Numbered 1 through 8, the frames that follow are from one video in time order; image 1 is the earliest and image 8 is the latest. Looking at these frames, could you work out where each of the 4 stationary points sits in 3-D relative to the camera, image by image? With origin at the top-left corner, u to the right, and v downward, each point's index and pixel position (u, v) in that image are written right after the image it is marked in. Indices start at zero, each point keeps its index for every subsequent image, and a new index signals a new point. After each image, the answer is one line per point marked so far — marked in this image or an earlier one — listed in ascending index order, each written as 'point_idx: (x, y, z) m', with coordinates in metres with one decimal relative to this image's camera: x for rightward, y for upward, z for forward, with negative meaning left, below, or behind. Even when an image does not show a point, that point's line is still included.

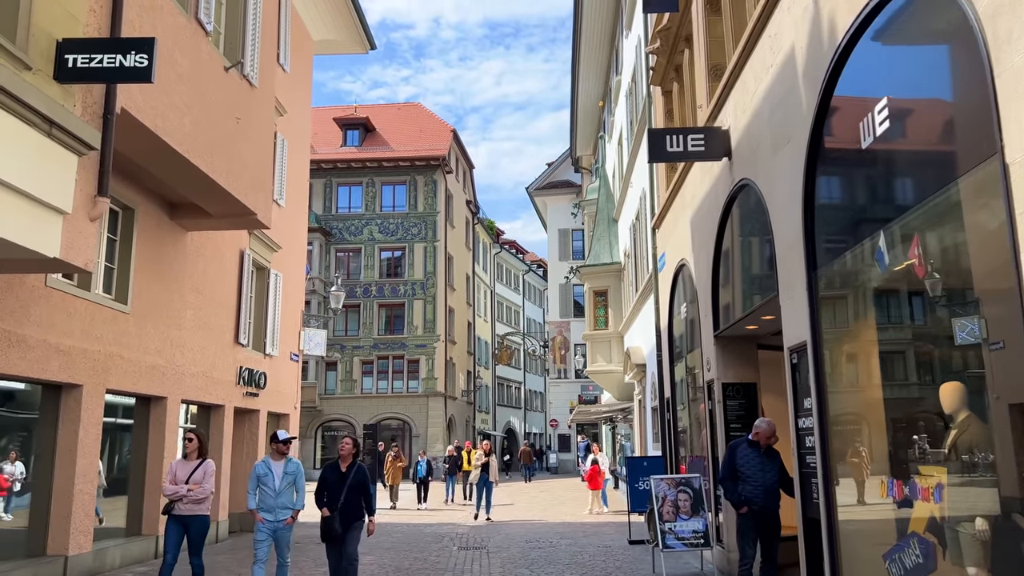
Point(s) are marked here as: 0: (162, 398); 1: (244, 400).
0: (-5.6, -1.8, +12.7) m
1: (-5.5, -2.3, +16.2) m
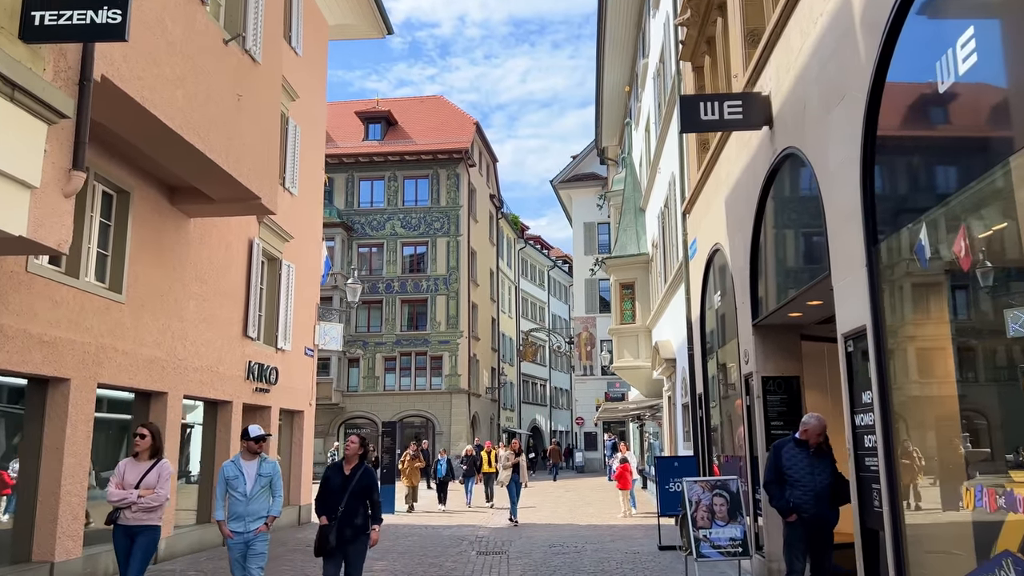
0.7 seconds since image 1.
0: (-5.3, -1.6, +12.0) m
1: (-5.0, -2.1, +15.5) m
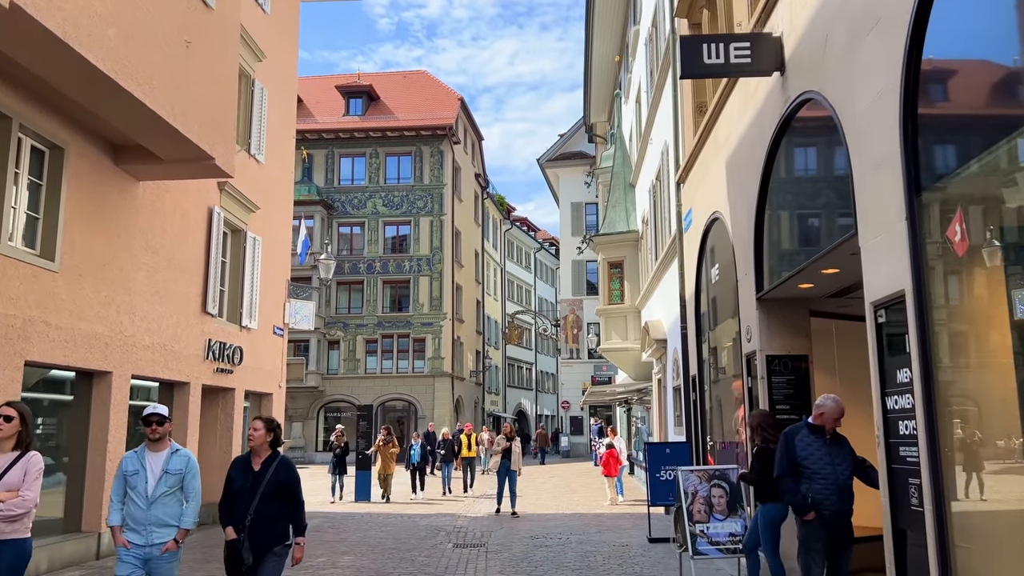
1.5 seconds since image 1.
0: (-5.6, -1.2, +10.9) m
1: (-5.4, -1.6, +14.4) m
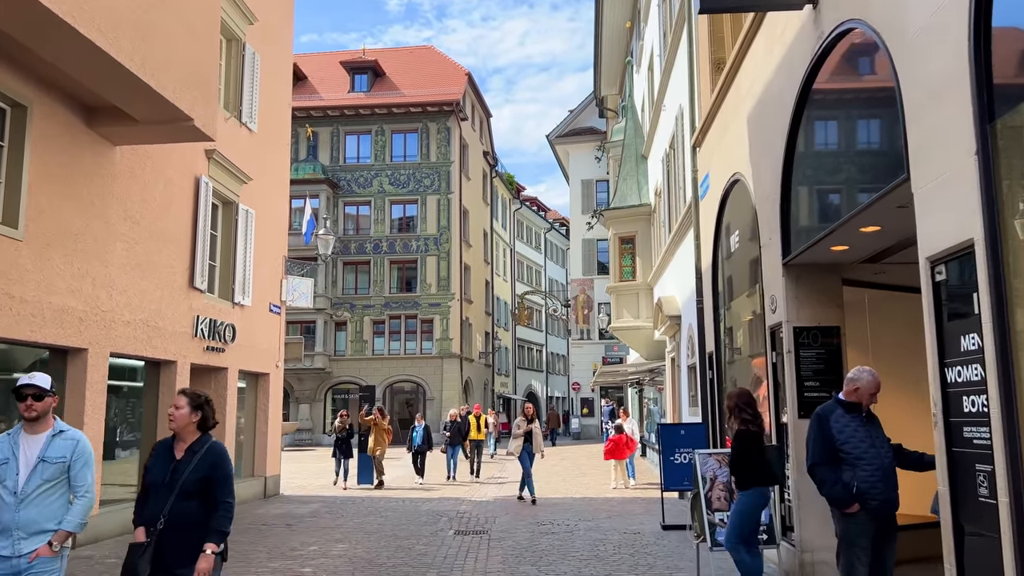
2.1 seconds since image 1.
0: (-5.6, -0.8, +10.2) m
1: (-5.3, -1.2, +13.7) m
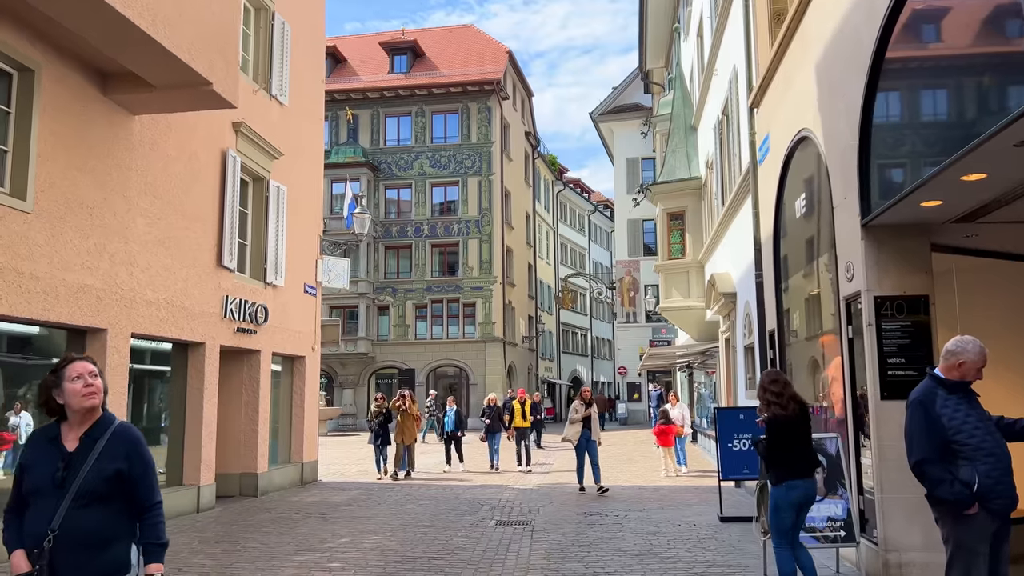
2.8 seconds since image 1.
0: (-5.0, -0.5, +9.7) m
1: (-4.6, -0.8, +13.2) m
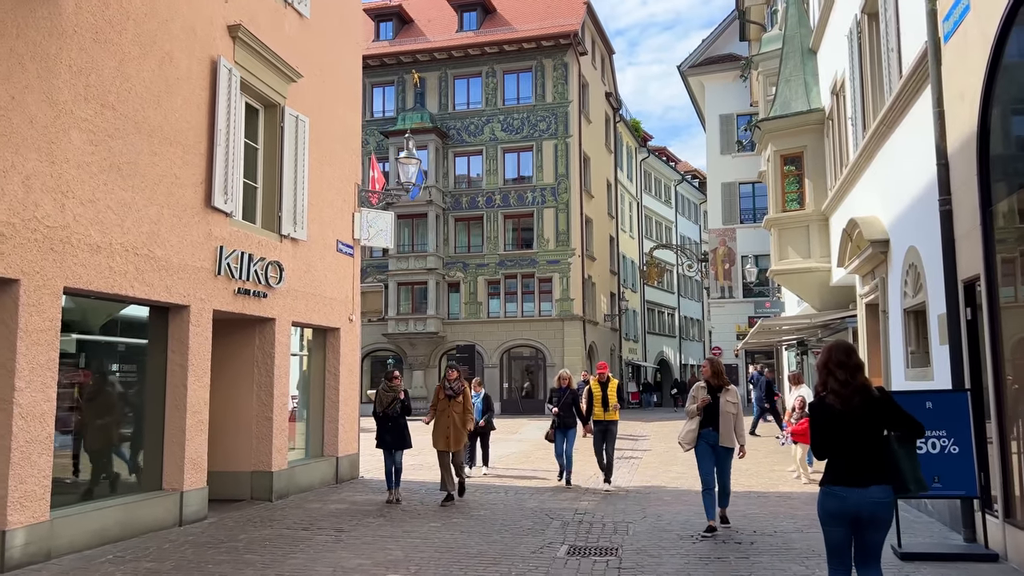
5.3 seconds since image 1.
0: (-4.4, +0.1, +7.0) m
1: (-3.6, -0.2, +10.4) m
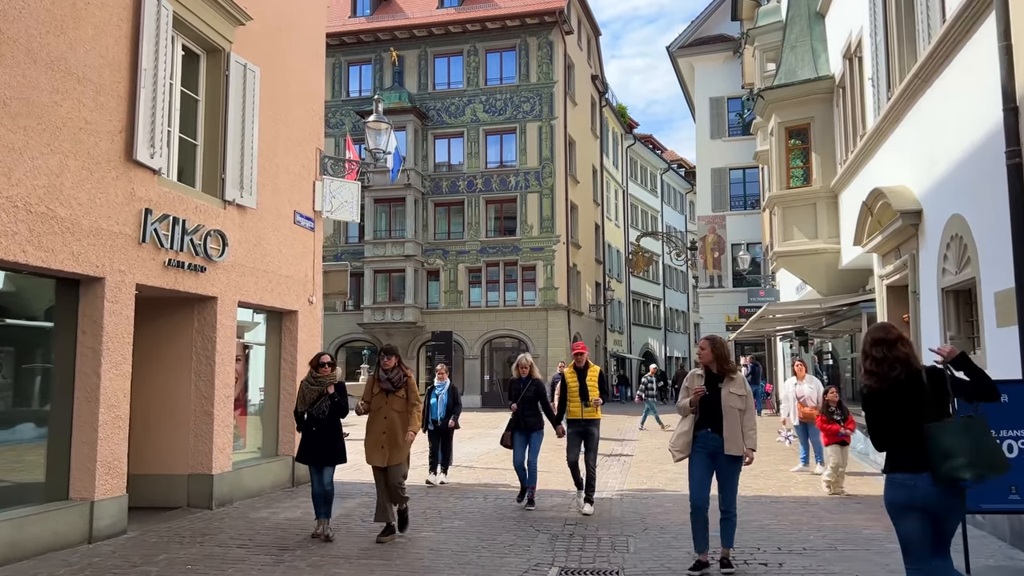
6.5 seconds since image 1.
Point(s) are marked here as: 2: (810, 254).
0: (-4.6, +0.4, +5.4) m
1: (-3.8, +0.1, +8.8) m
2: (+5.8, +0.7, +15.3) m
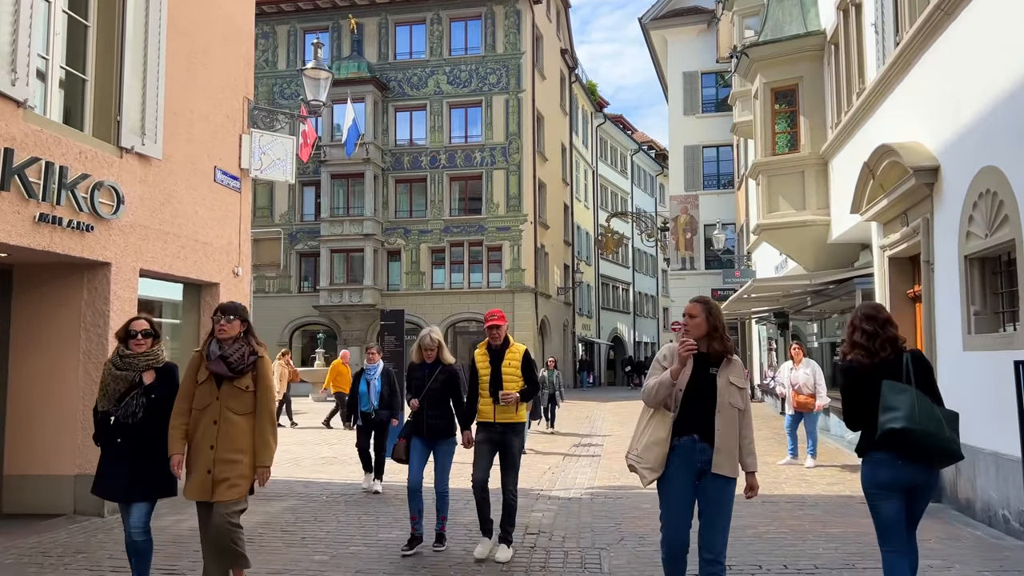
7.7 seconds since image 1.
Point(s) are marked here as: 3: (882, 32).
0: (-4.9, +0.7, +3.7) m
1: (-4.3, +0.5, +7.2) m
2: (+5.1, +1.1, +14.0) m
3: (+4.9, +3.4, +10.5) m
